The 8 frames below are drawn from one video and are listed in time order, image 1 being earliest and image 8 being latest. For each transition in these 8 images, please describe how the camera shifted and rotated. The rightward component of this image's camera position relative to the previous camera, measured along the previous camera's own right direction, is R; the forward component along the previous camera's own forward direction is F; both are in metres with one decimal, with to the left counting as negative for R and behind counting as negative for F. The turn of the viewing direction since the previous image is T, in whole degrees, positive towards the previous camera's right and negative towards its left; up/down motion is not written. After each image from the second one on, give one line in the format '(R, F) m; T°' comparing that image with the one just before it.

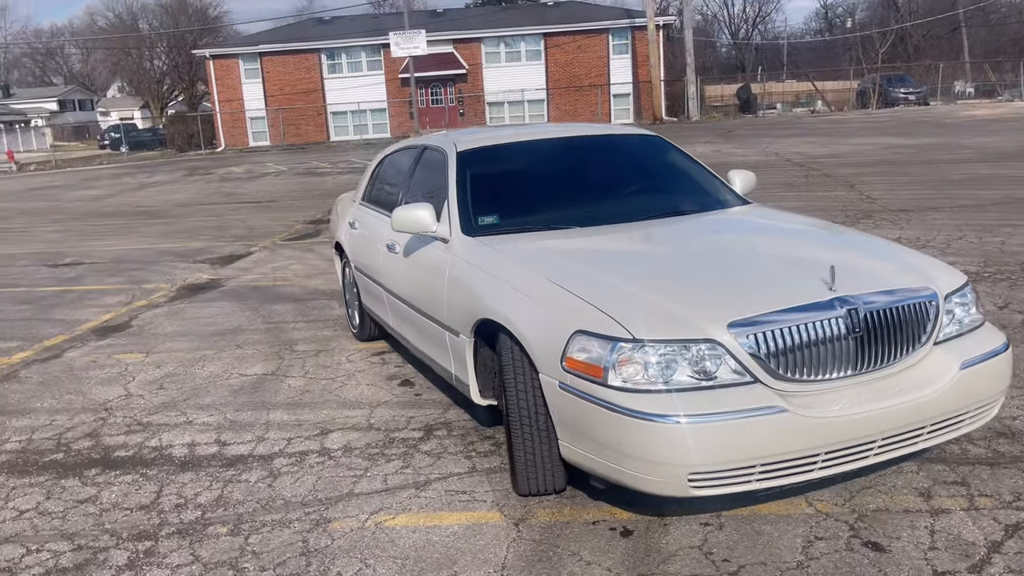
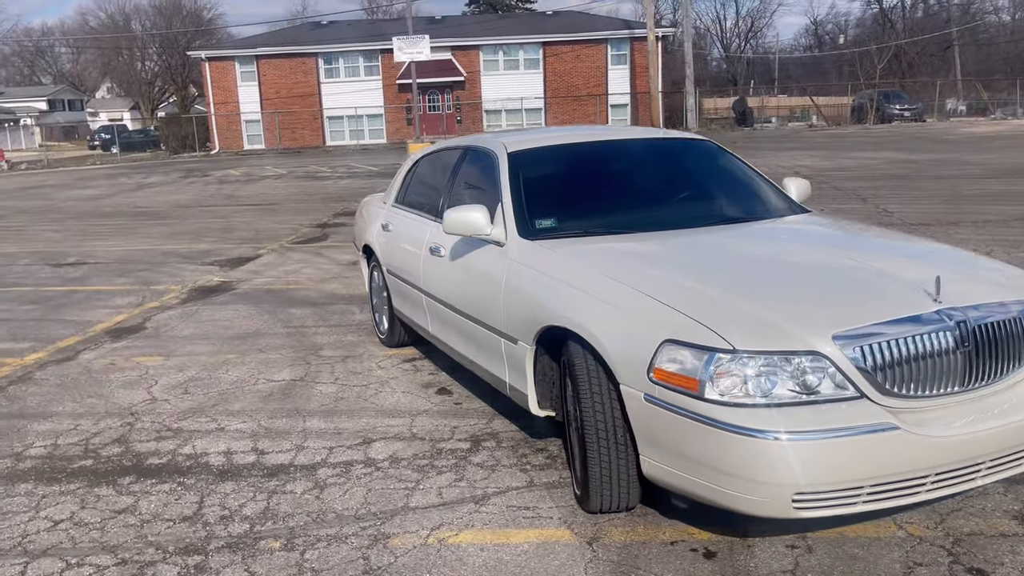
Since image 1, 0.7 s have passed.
(-0.4, +0.2) m; +1°
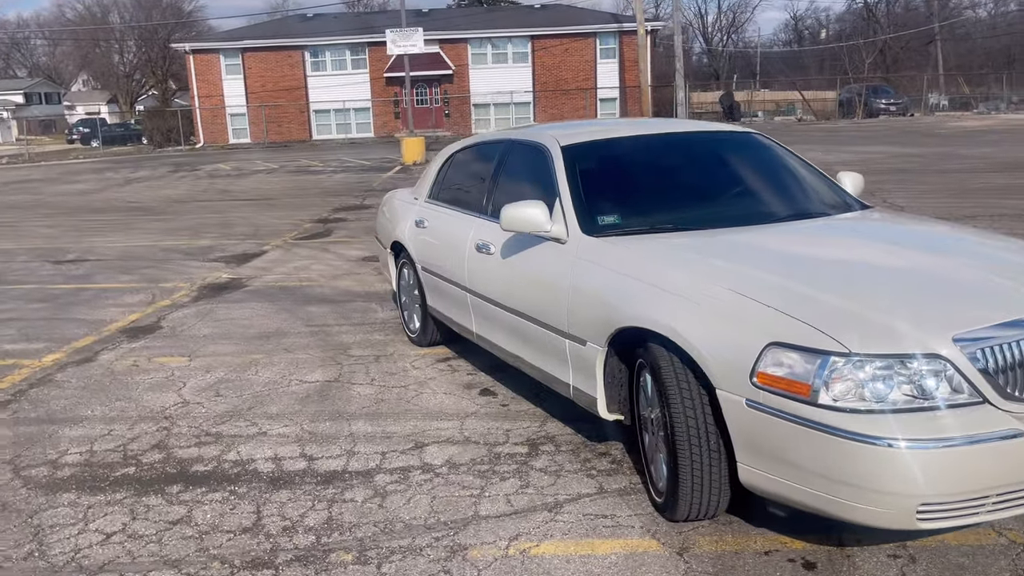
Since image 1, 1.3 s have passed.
(-0.4, +0.2) m; +1°
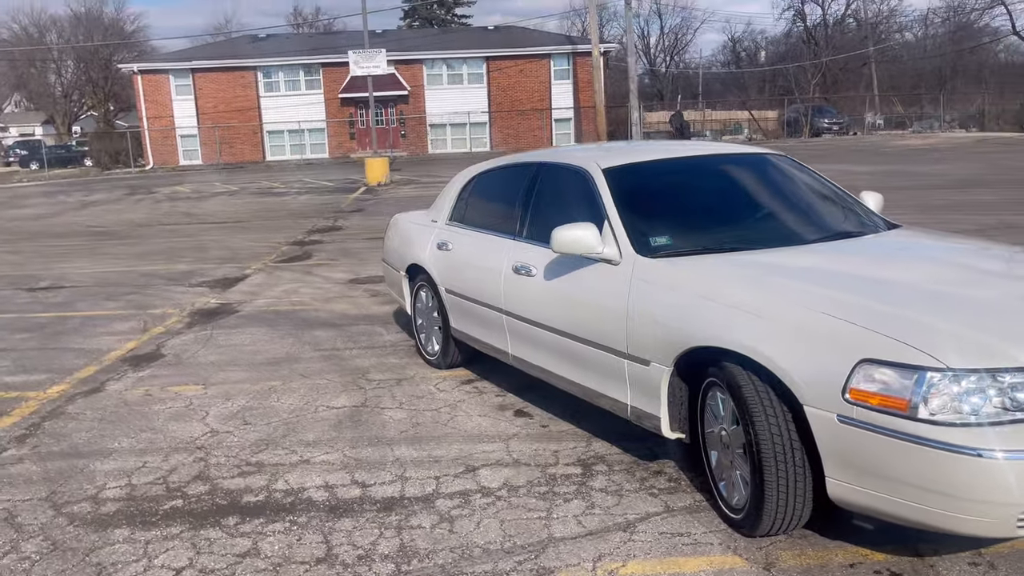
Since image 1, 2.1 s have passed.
(-0.6, 0.0) m; +4°
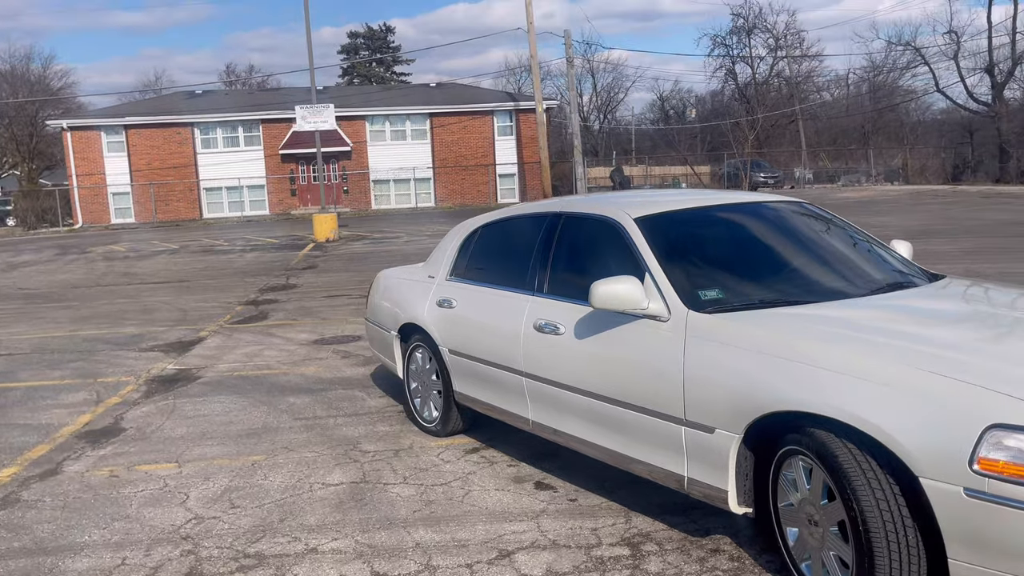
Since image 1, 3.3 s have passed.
(-0.5, +0.4) m; +4°
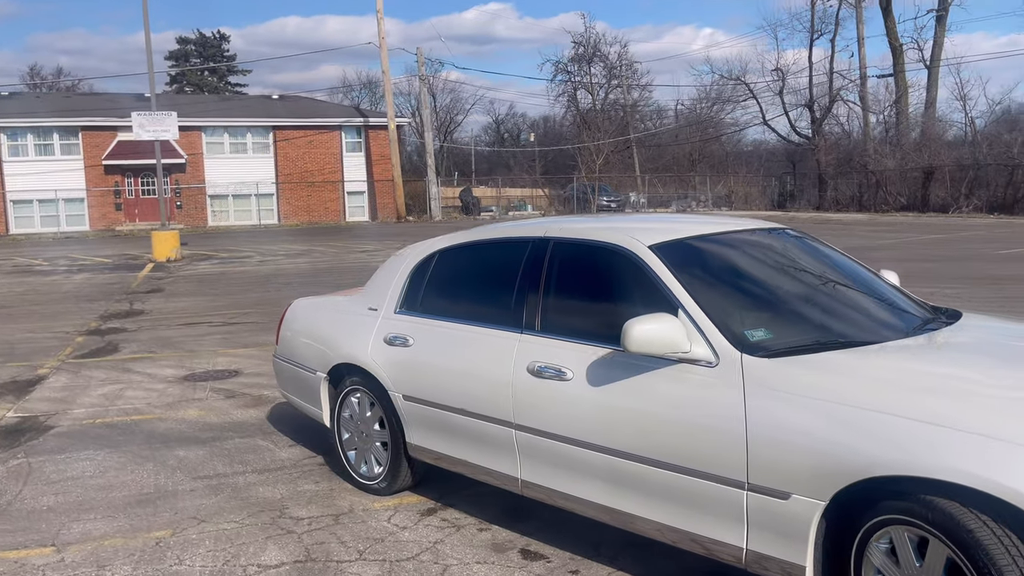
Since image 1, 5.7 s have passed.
(-0.8, +0.8) m; +11°
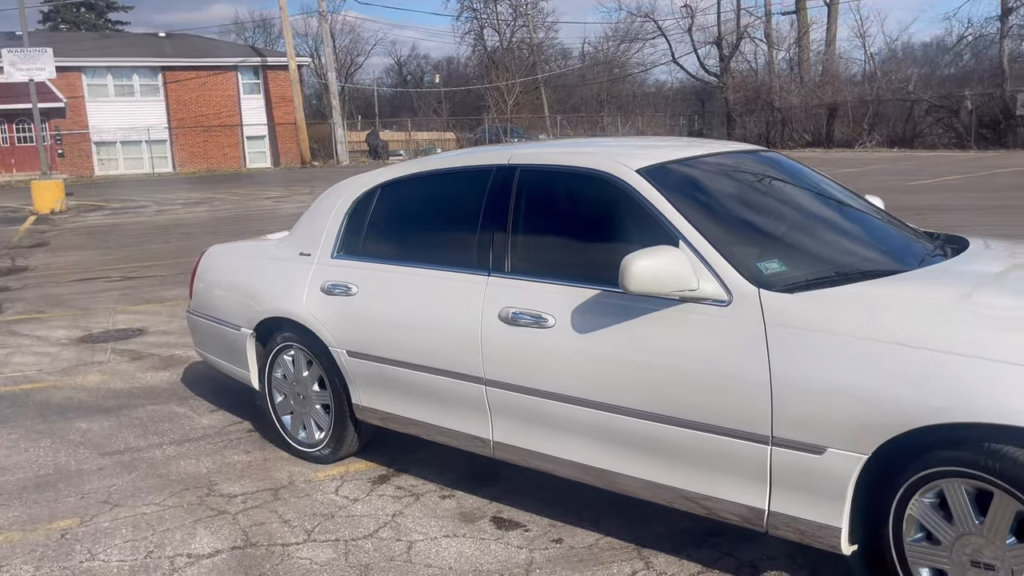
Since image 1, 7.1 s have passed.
(-0.2, +0.6) m; +6°
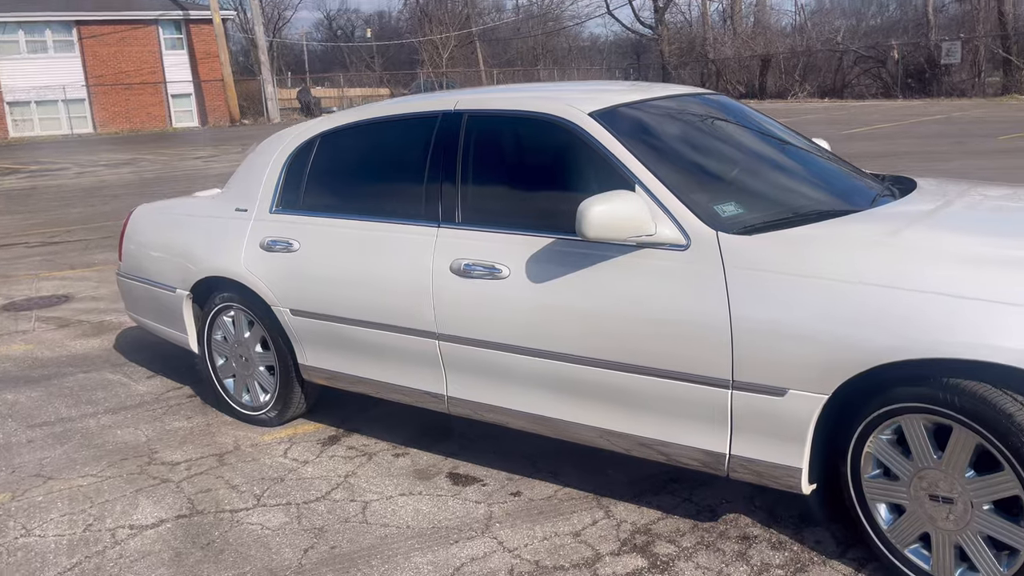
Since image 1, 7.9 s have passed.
(0.0, +0.1) m; +4°
